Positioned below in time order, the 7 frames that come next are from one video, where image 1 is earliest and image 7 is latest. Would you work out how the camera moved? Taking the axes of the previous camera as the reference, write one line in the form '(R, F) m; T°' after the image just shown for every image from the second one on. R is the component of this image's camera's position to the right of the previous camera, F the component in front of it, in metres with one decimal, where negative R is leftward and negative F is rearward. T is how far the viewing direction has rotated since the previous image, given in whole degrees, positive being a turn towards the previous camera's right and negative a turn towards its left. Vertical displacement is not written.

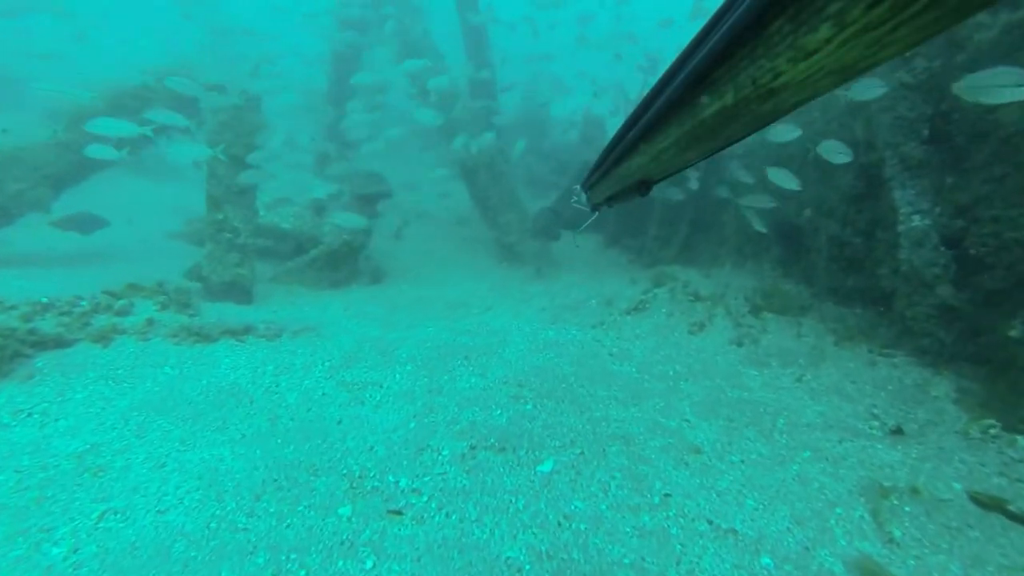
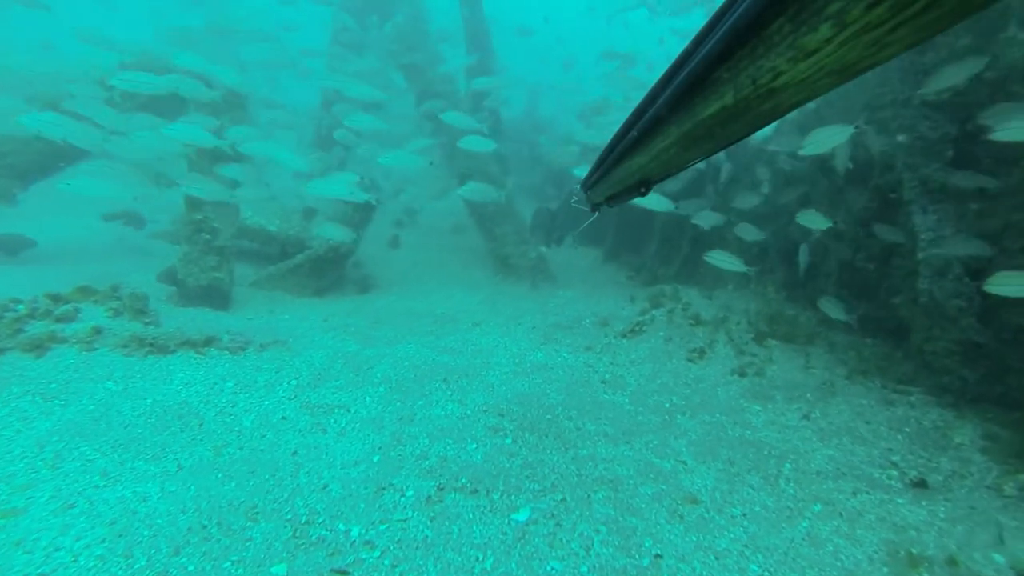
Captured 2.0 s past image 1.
(+0.2, +0.5) m; 0°
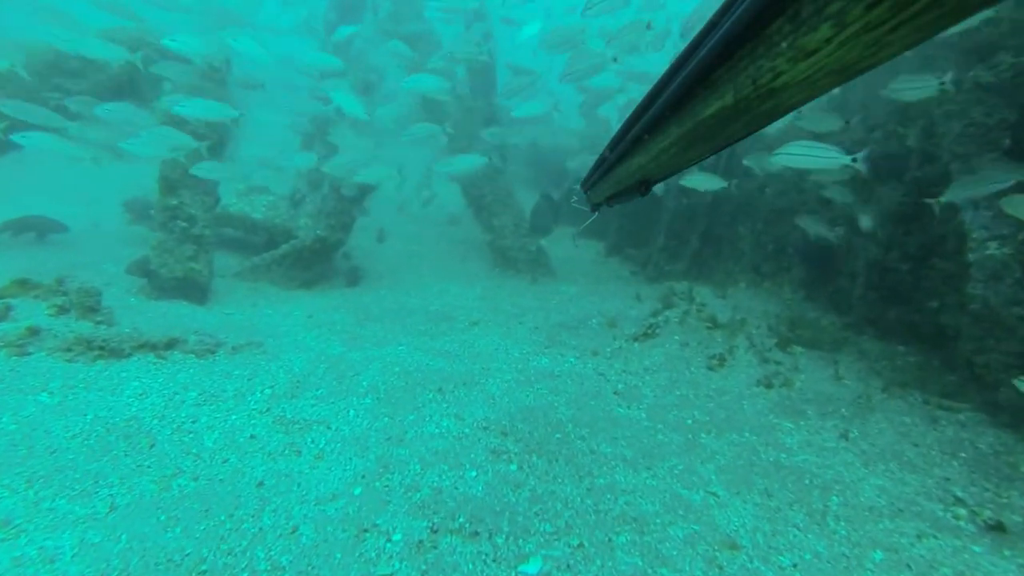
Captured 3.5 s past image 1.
(-0.1, +0.6) m; +1°
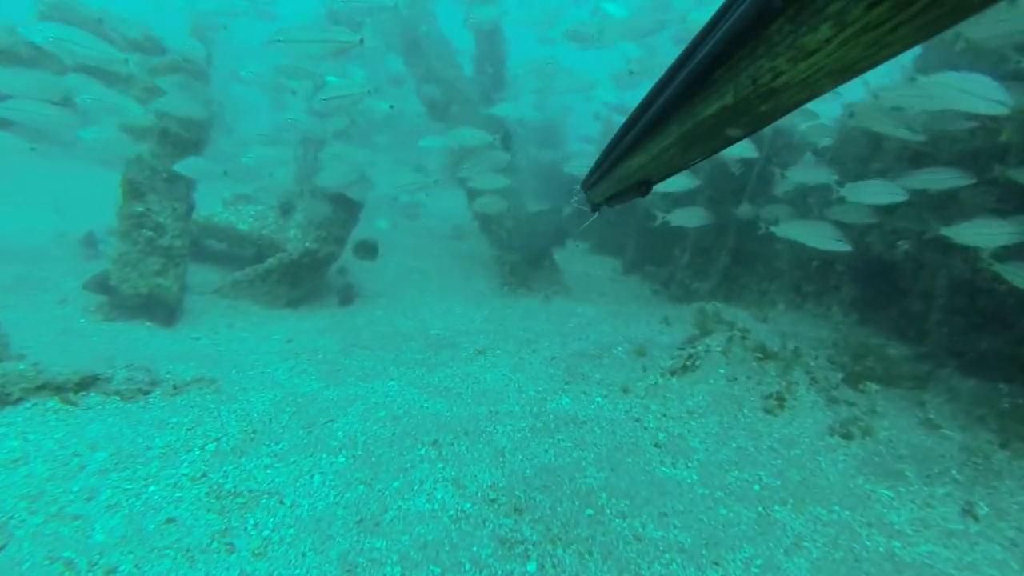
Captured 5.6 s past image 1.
(-0.1, +1.1) m; -1°
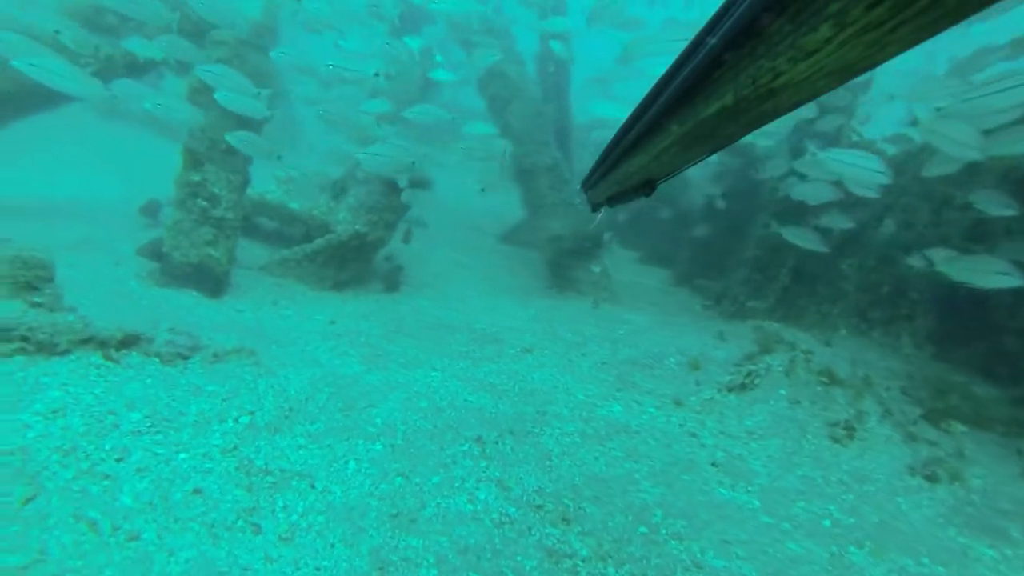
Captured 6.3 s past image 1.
(-0.2, +0.3) m; -4°
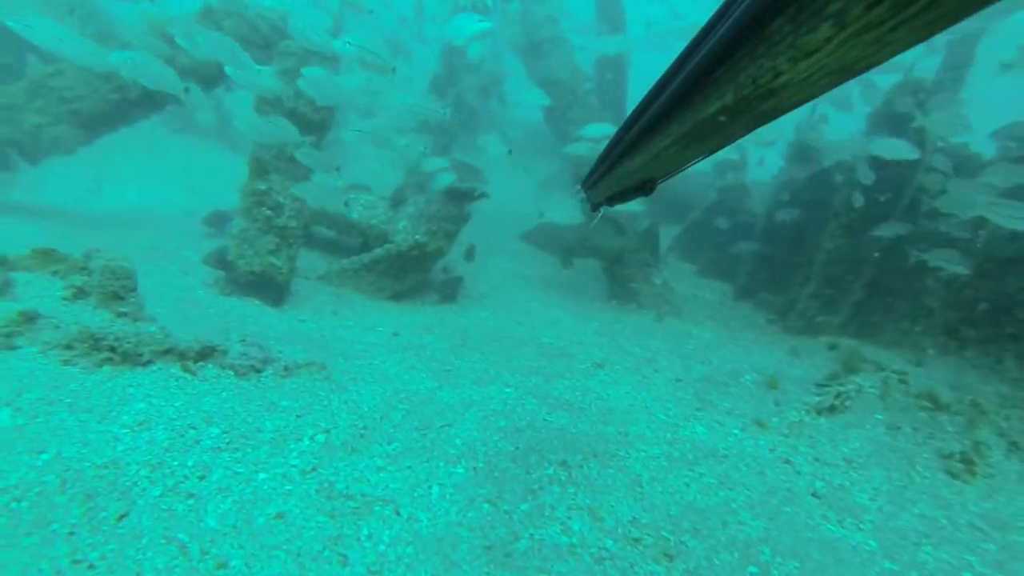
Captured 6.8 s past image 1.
(-0.3, +0.2) m; -4°
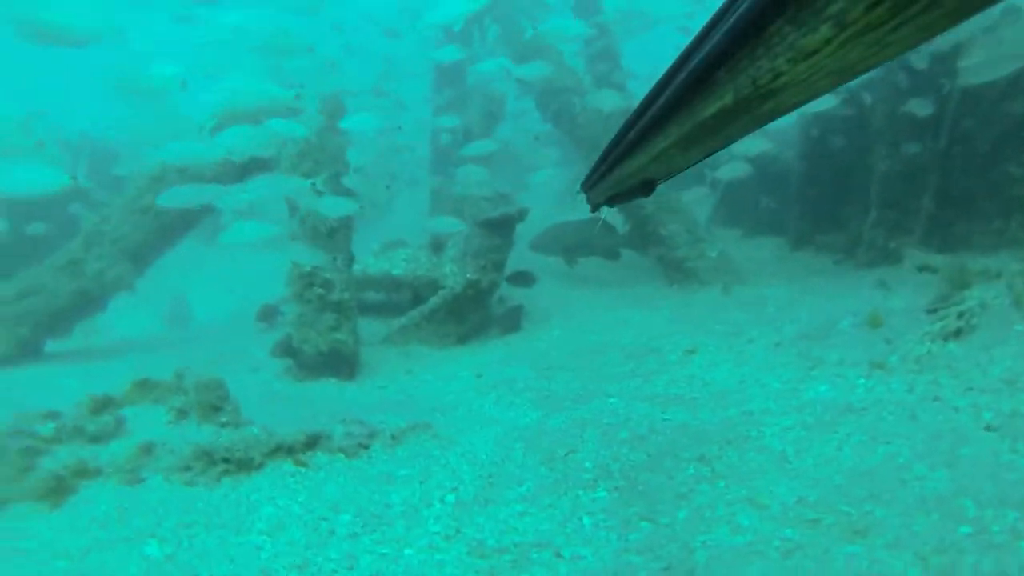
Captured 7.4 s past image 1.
(-0.3, +0.1) m; -4°
